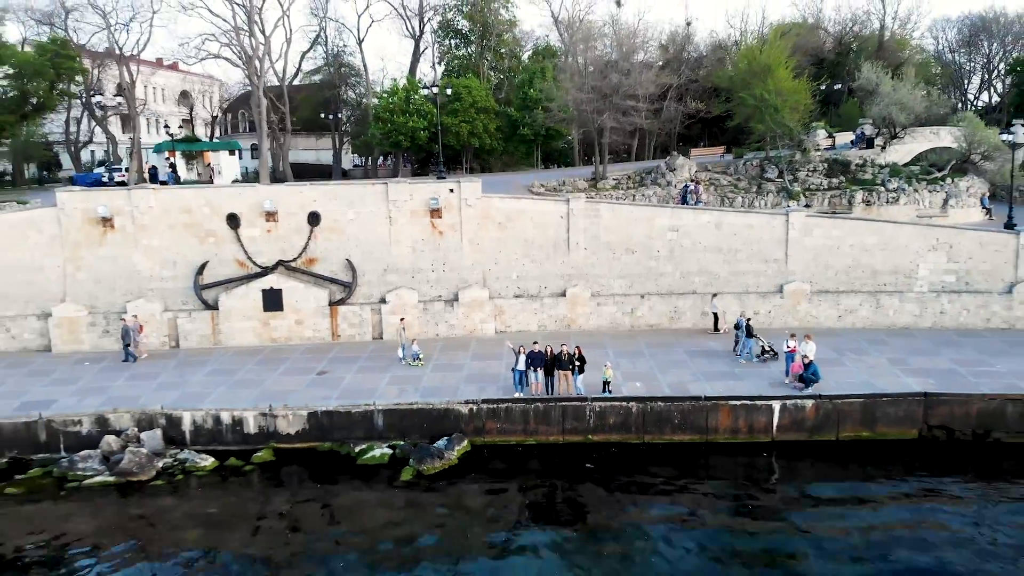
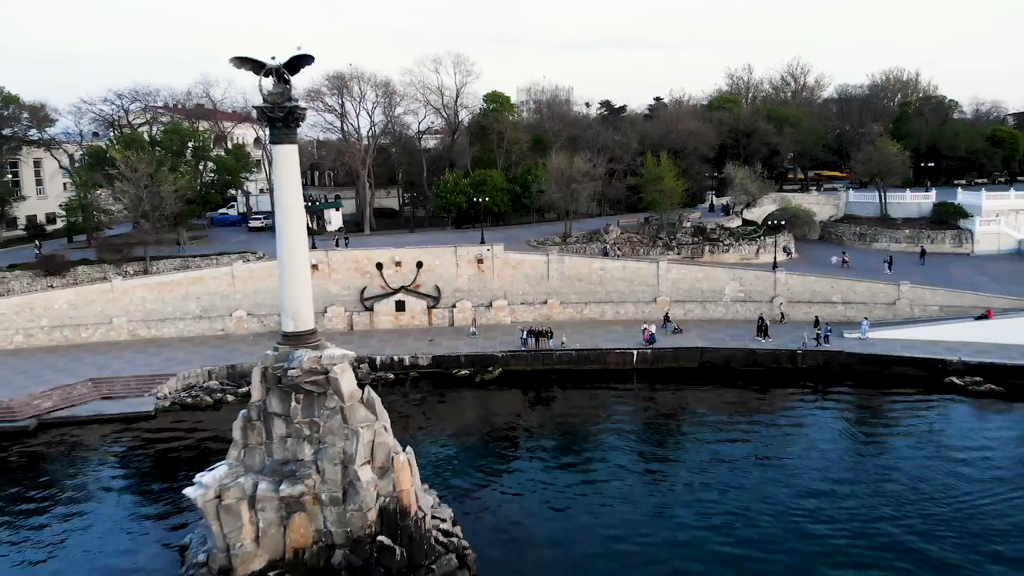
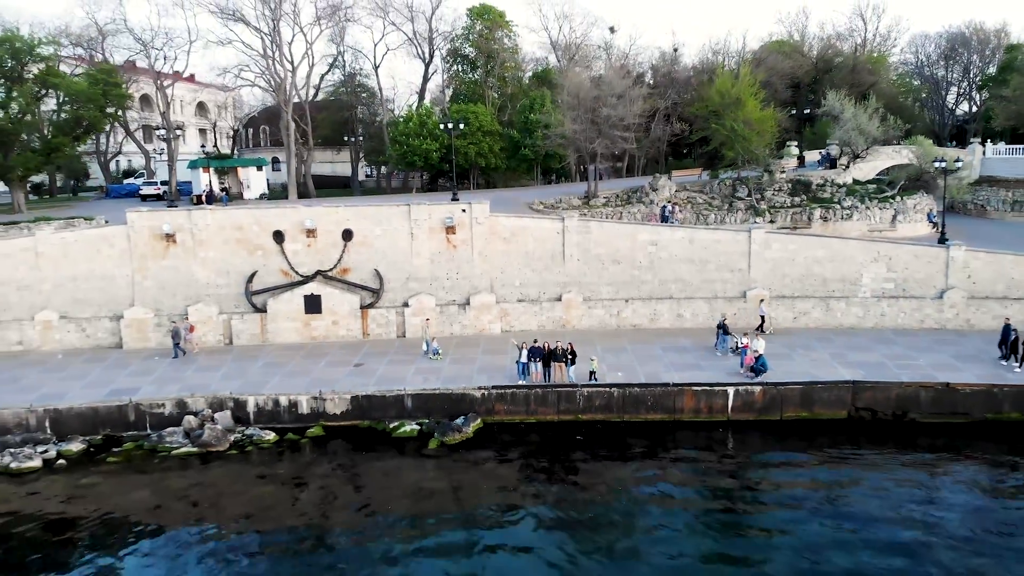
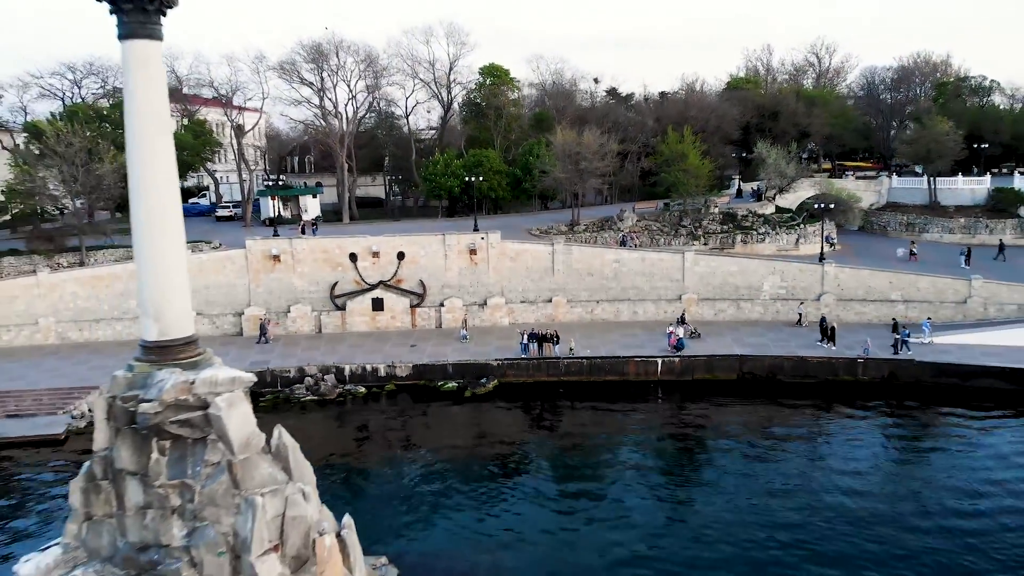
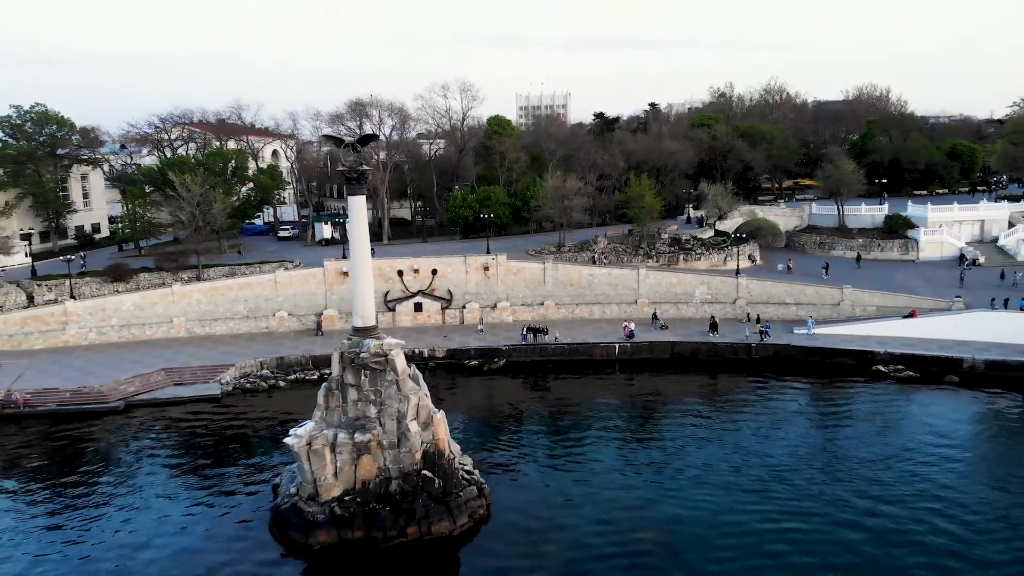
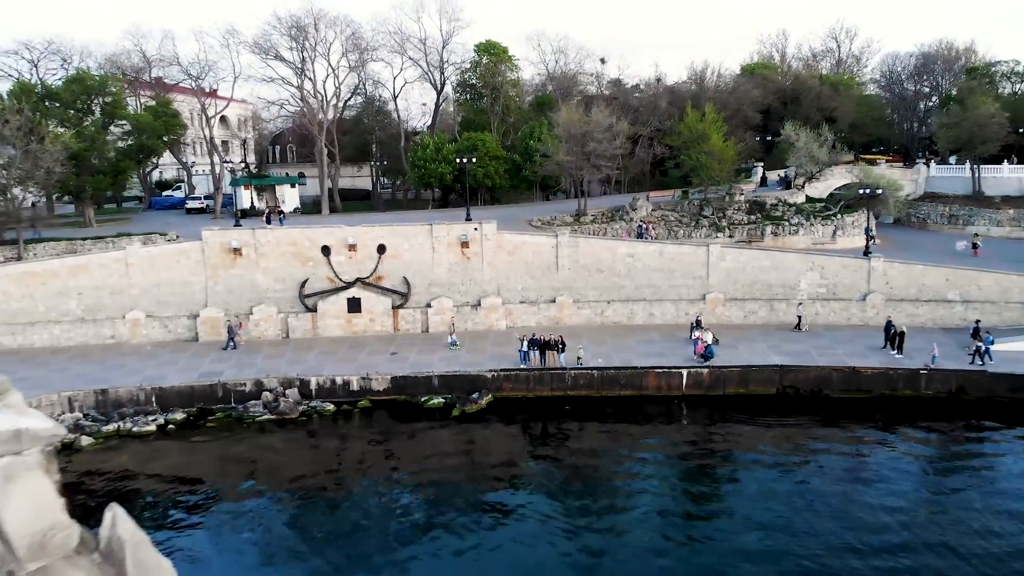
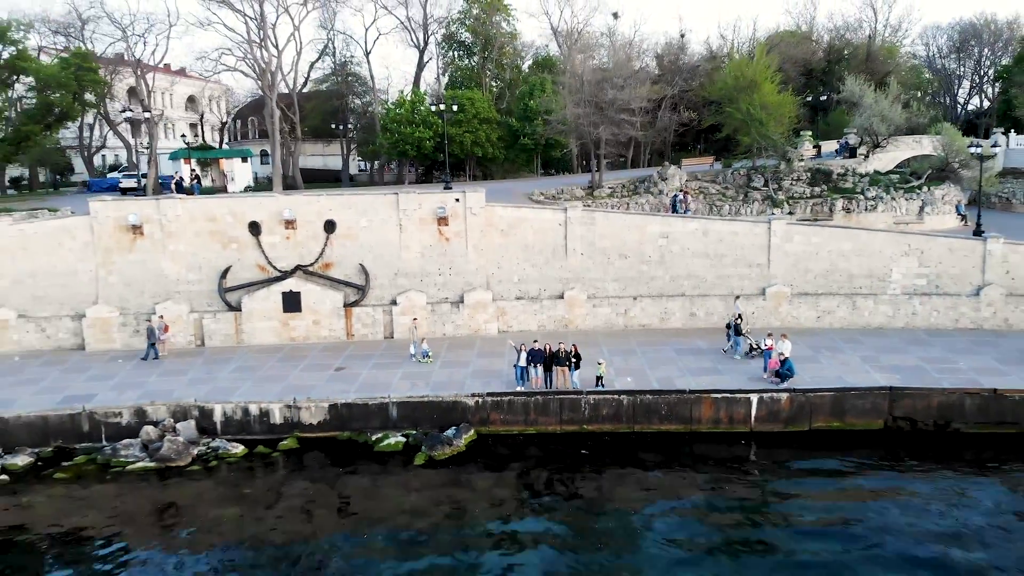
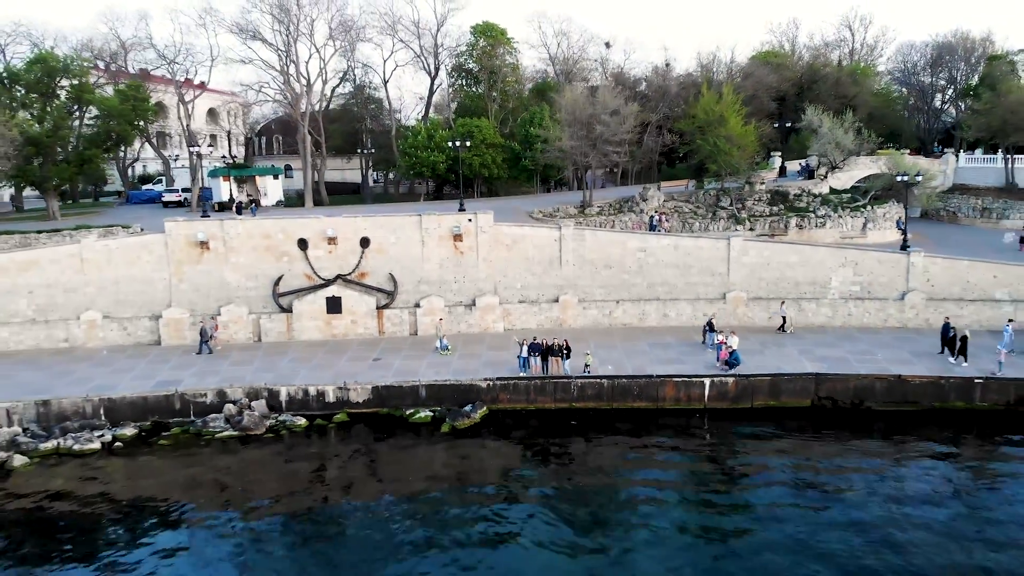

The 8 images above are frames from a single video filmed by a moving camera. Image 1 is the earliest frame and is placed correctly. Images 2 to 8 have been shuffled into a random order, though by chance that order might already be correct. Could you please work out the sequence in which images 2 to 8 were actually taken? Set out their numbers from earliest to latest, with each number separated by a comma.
7, 3, 8, 6, 4, 2, 5
